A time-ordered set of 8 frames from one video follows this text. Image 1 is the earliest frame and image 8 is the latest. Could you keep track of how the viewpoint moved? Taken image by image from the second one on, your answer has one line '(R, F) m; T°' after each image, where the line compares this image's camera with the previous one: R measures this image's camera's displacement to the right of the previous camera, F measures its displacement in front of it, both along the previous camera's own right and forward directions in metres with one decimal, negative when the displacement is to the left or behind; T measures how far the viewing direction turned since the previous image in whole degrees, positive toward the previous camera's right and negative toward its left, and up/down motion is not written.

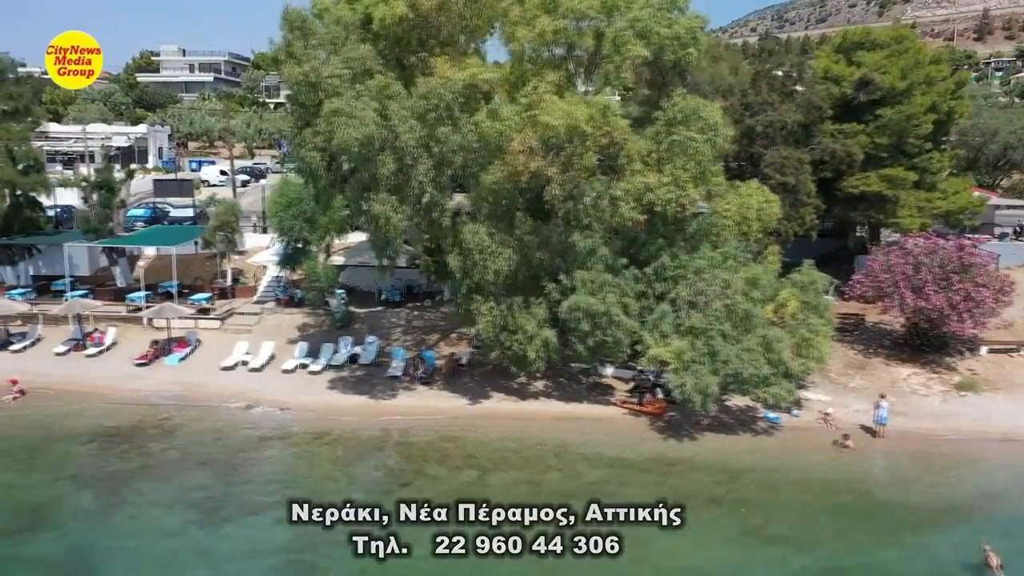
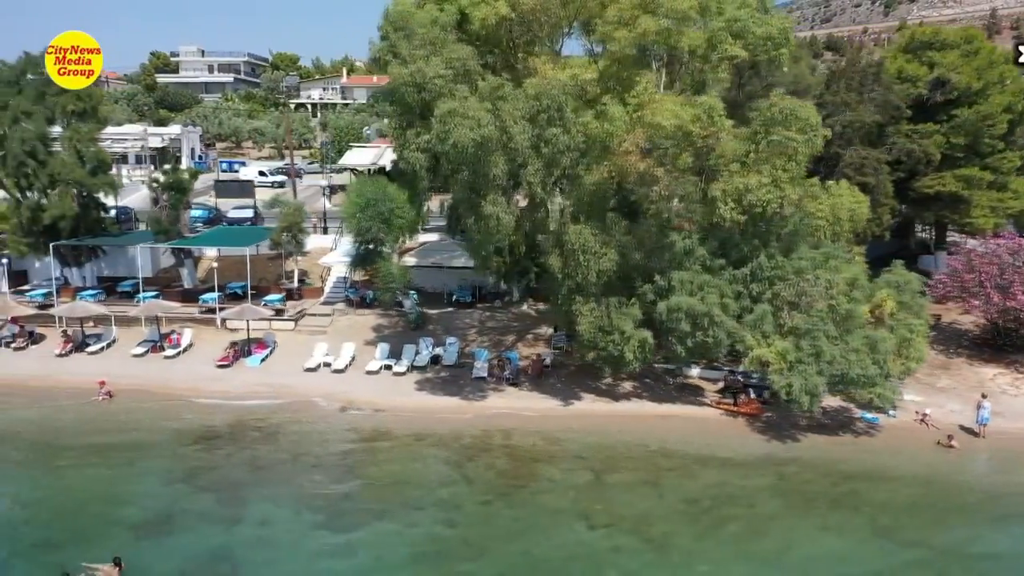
(-2.6, 0.0) m; 0°
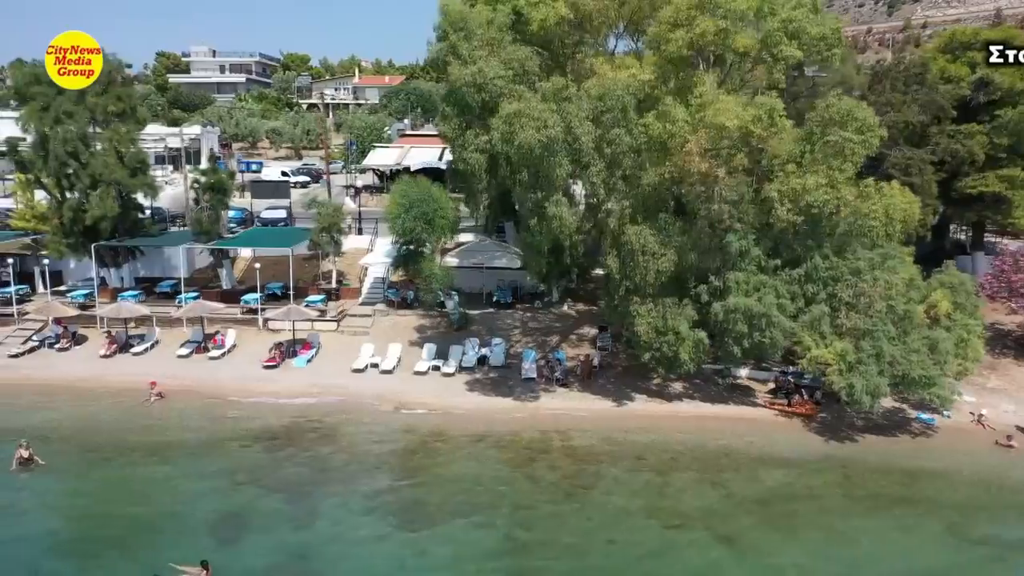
(-1.5, 0.0) m; 0°
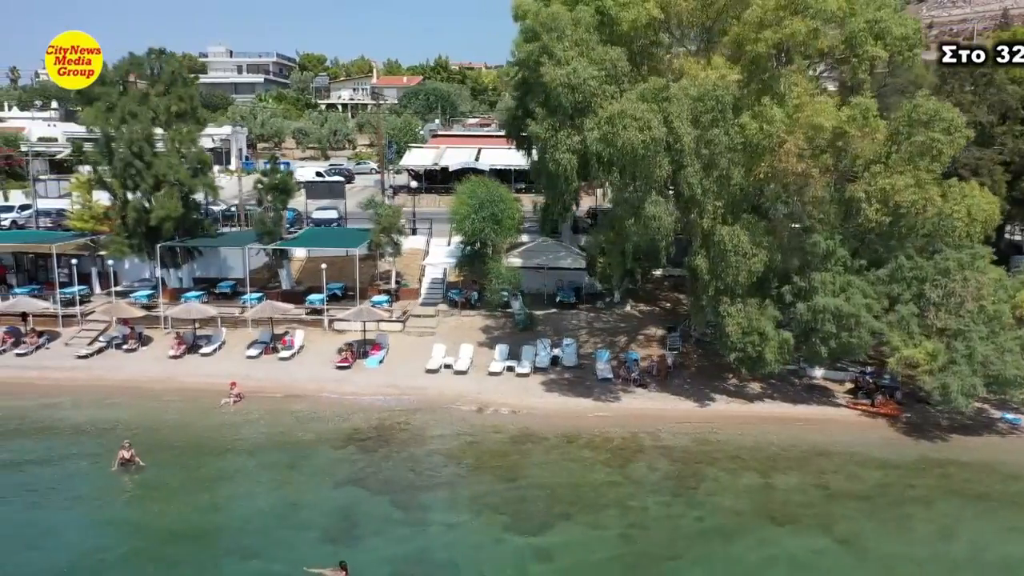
(-2.3, 0.0) m; 0°
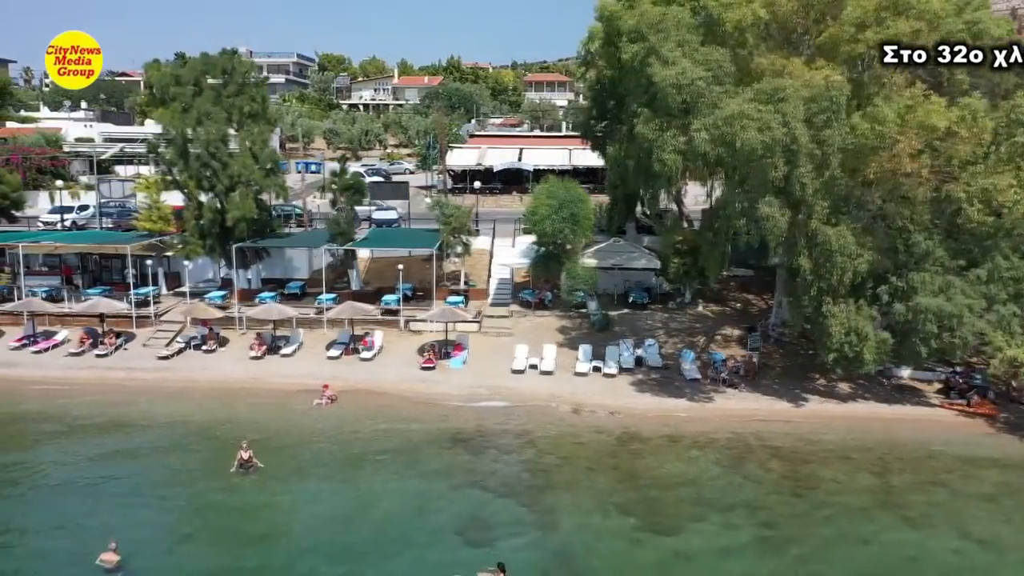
(-2.7, 0.0) m; 0°
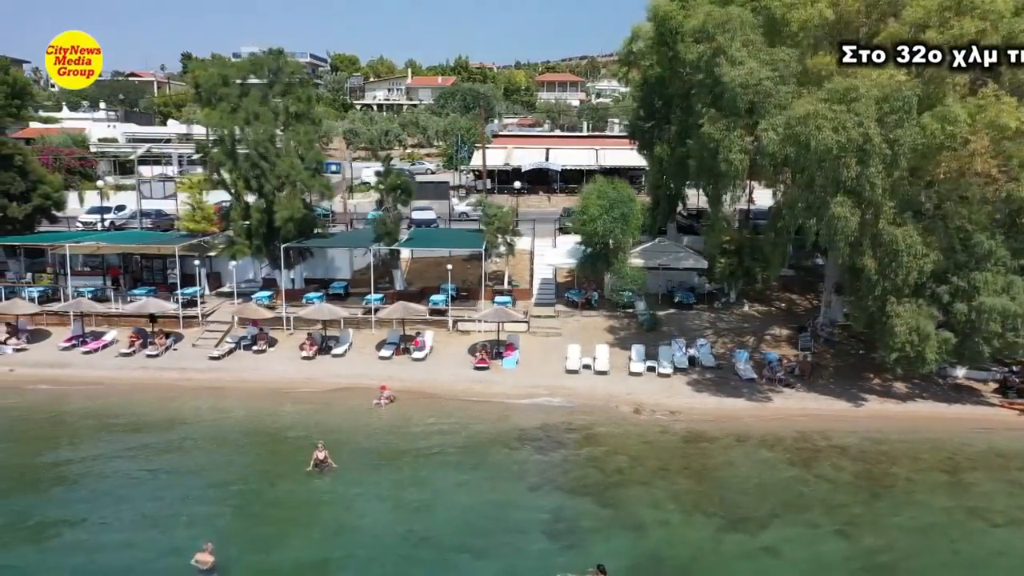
(-1.7, 0.0) m; 0°
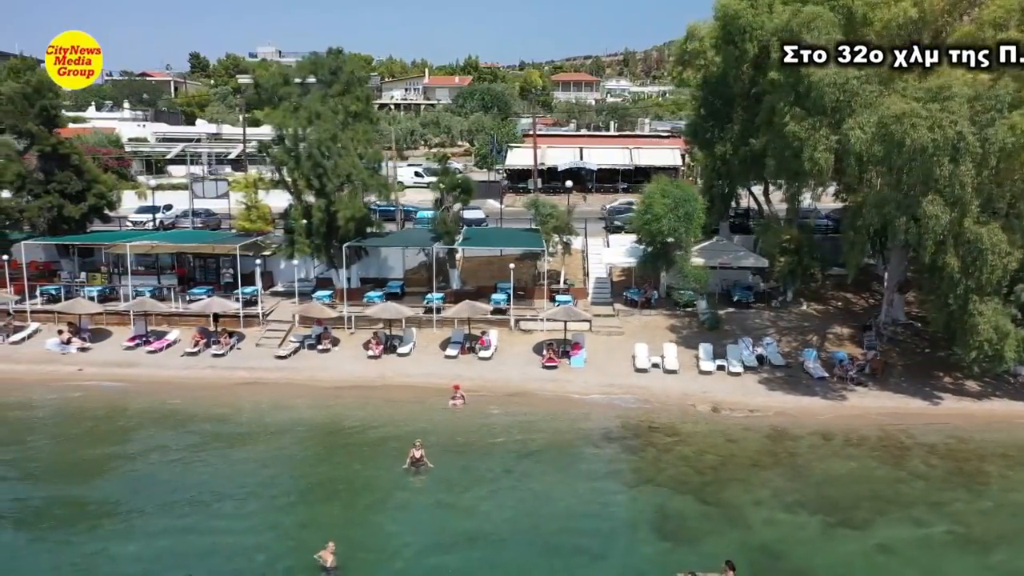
(-2.2, 0.0) m; 0°
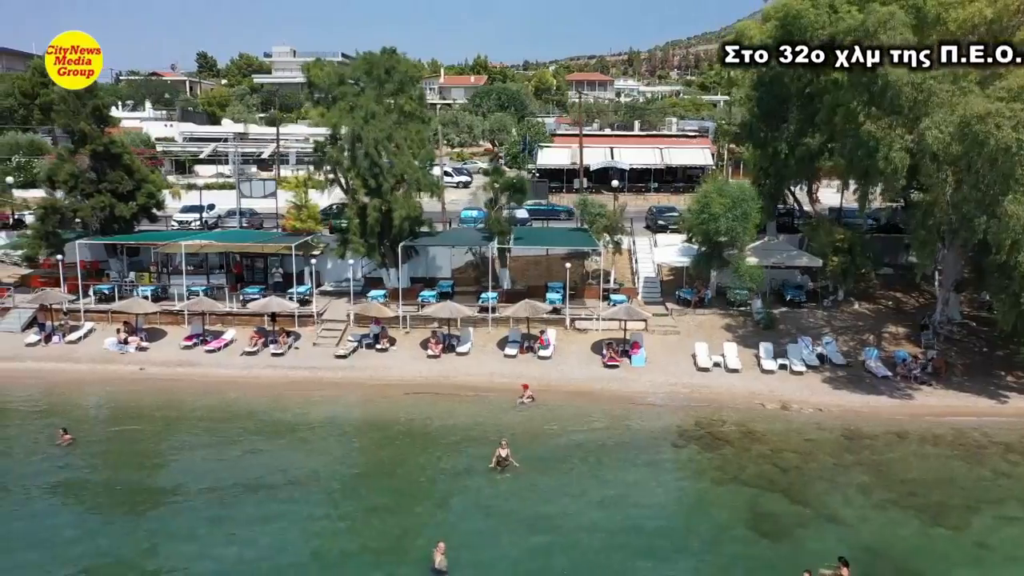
(-1.9, -0.1) m; 0°
